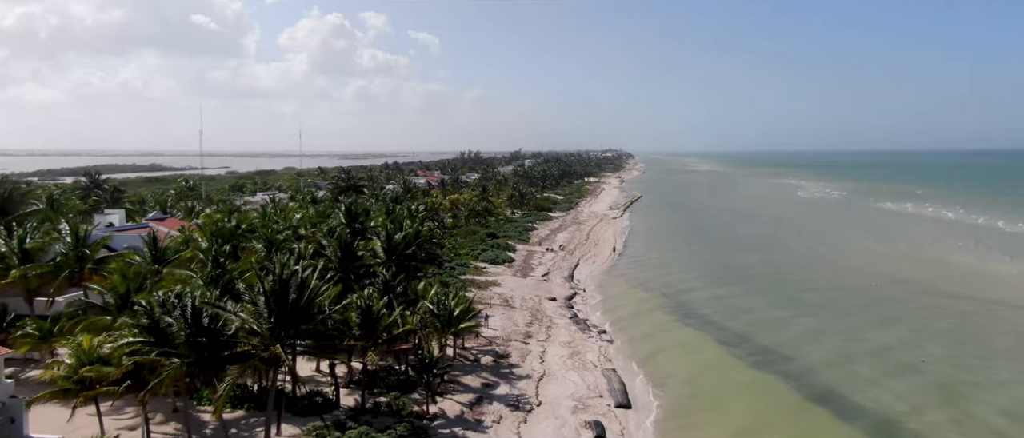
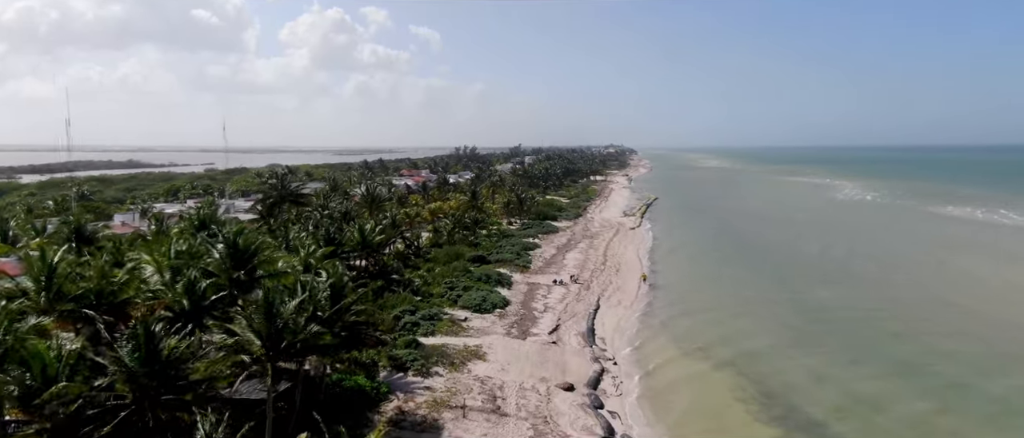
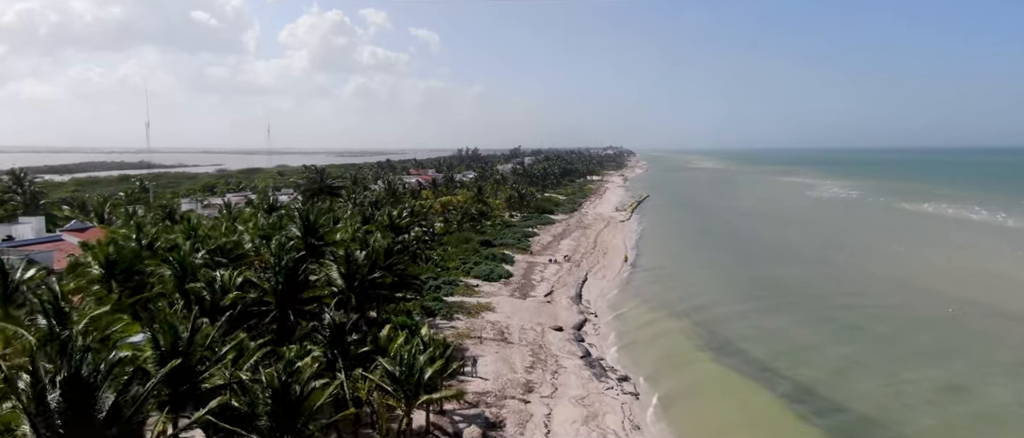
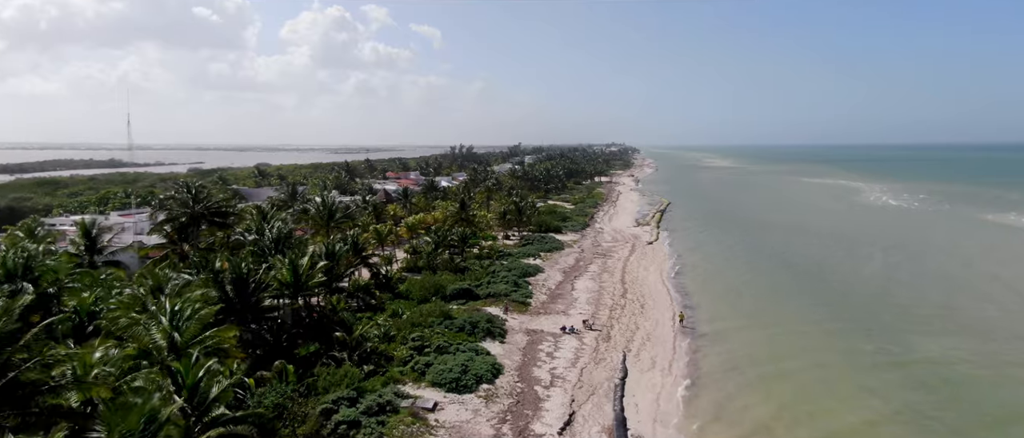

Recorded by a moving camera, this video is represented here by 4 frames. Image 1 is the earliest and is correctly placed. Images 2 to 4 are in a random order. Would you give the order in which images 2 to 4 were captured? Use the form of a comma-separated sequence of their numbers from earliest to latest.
3, 2, 4
